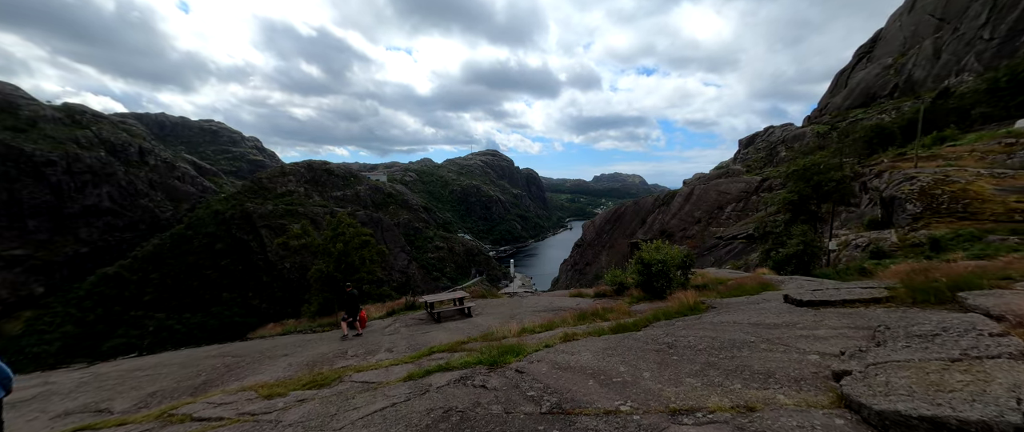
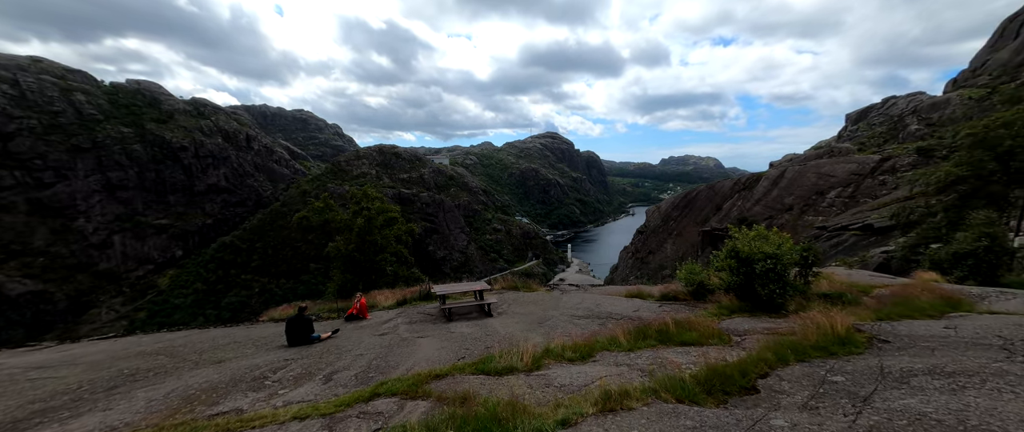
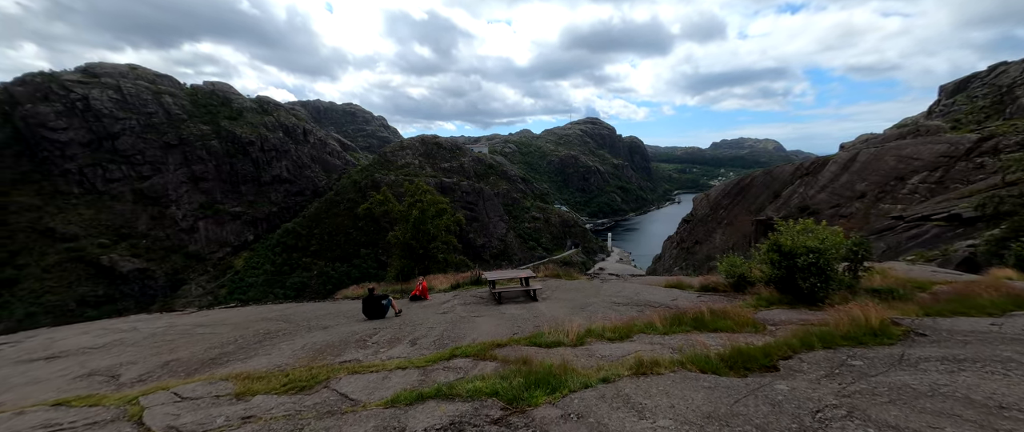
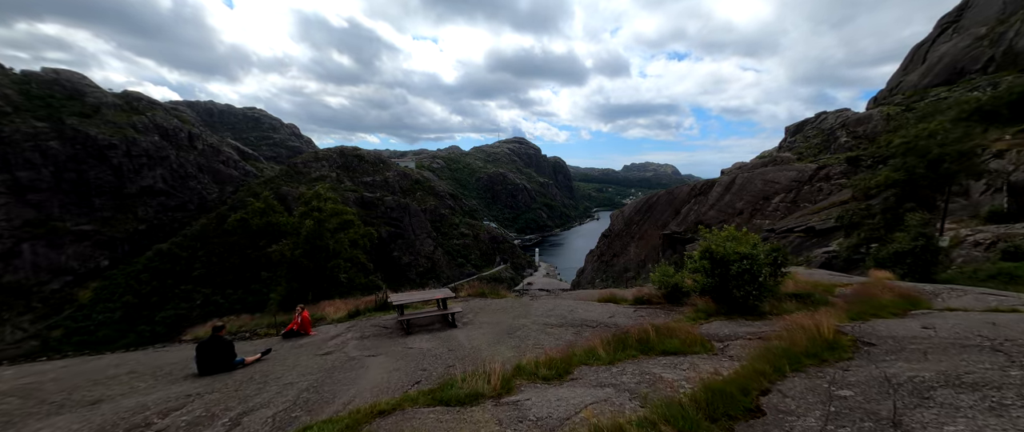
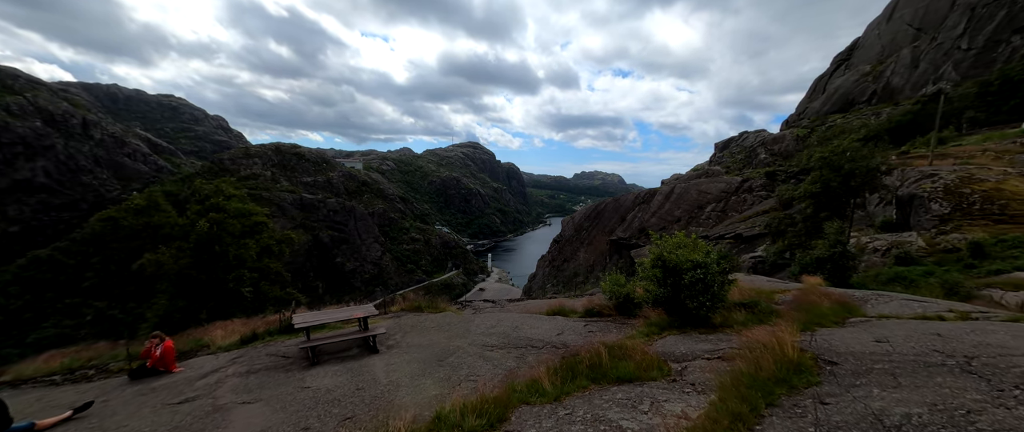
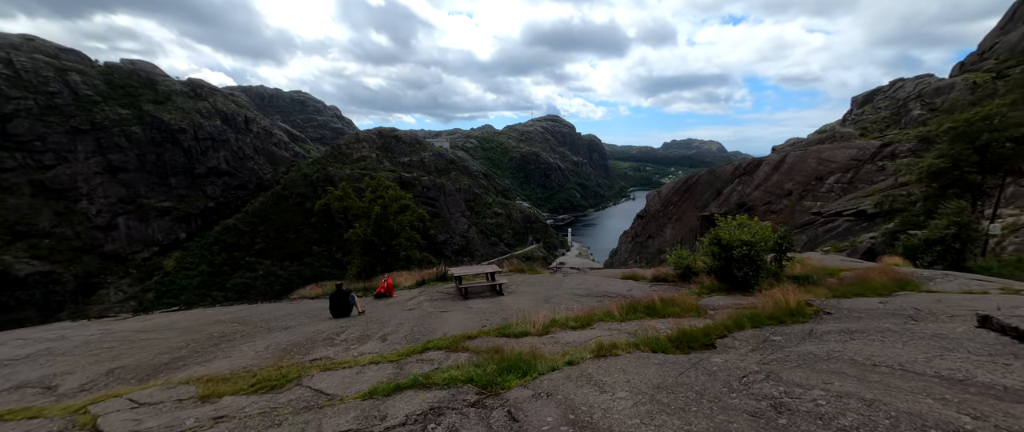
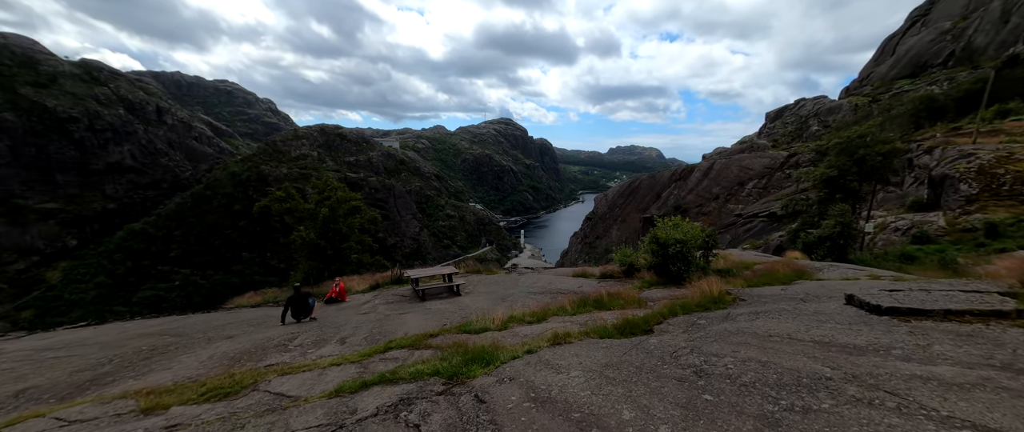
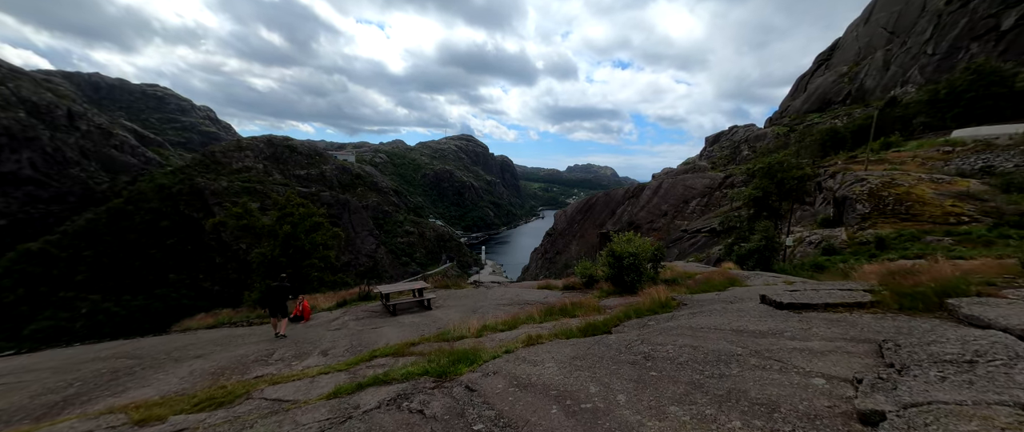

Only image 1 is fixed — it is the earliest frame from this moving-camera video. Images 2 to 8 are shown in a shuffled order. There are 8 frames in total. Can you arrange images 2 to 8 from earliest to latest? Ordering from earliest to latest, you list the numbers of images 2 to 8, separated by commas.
8, 7, 6, 3, 2, 4, 5
